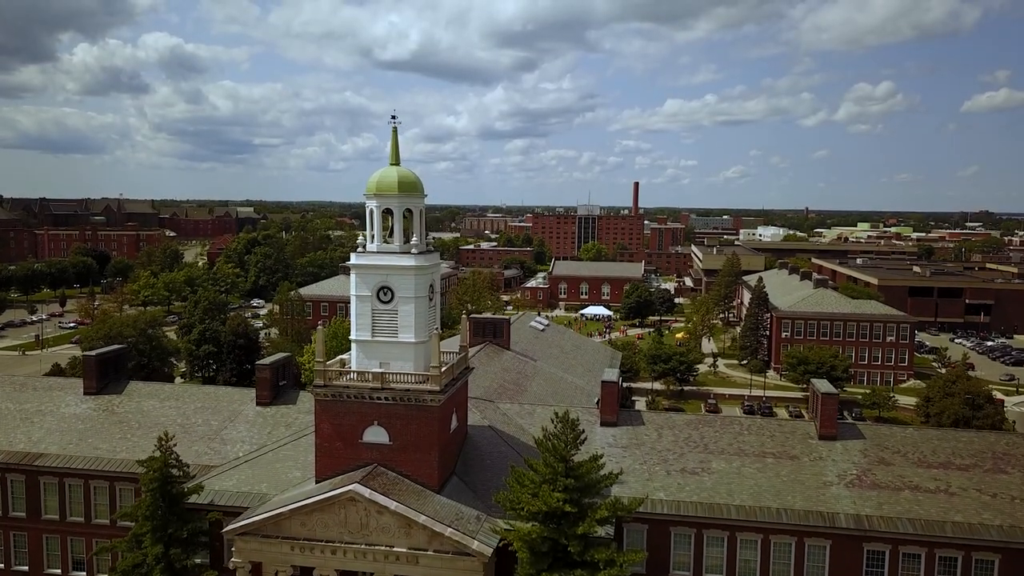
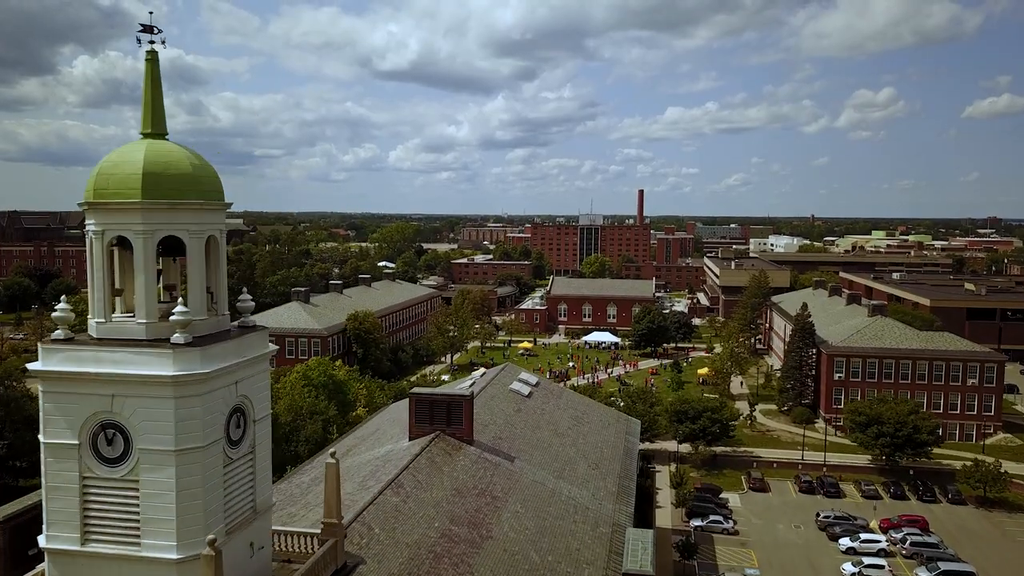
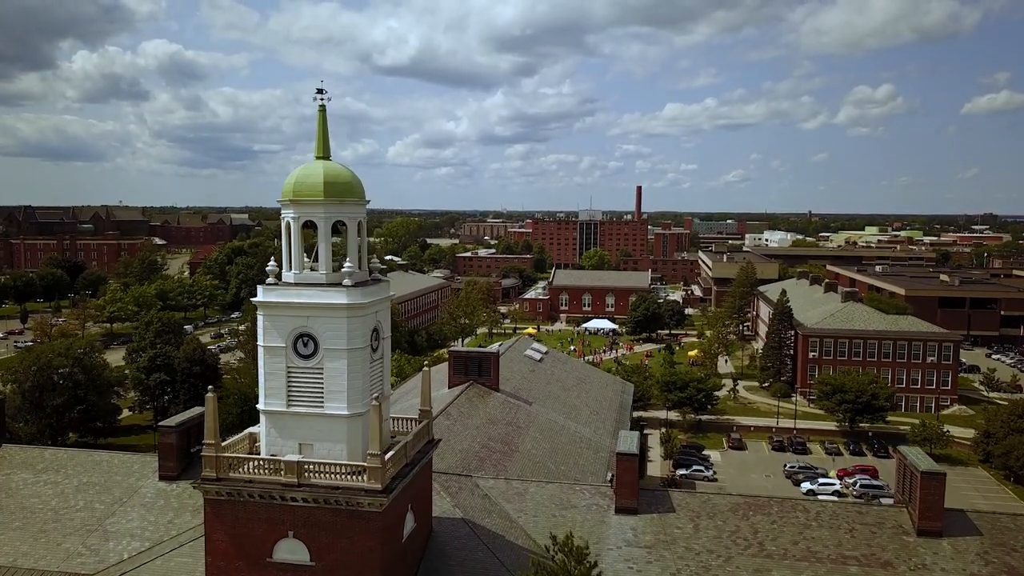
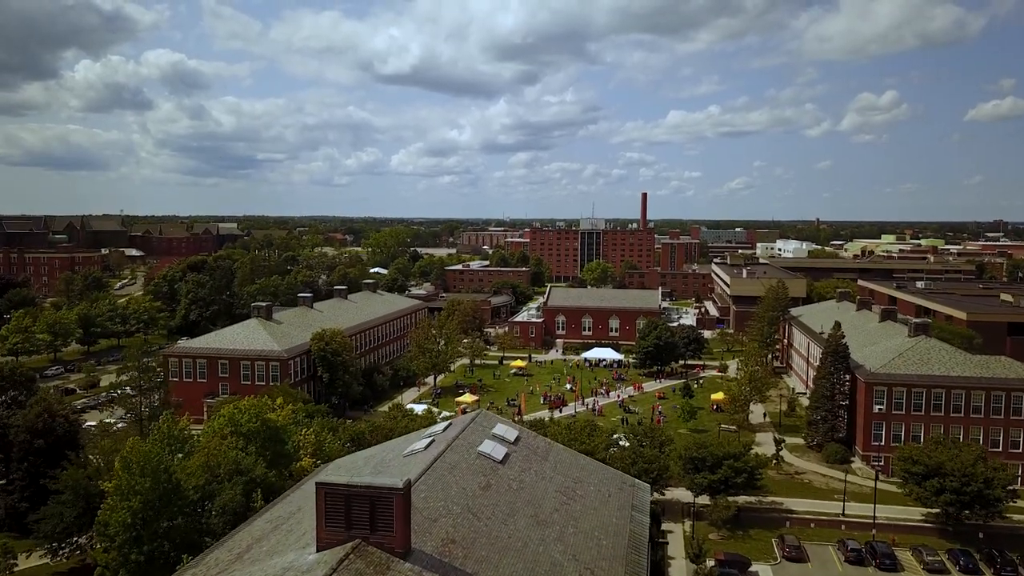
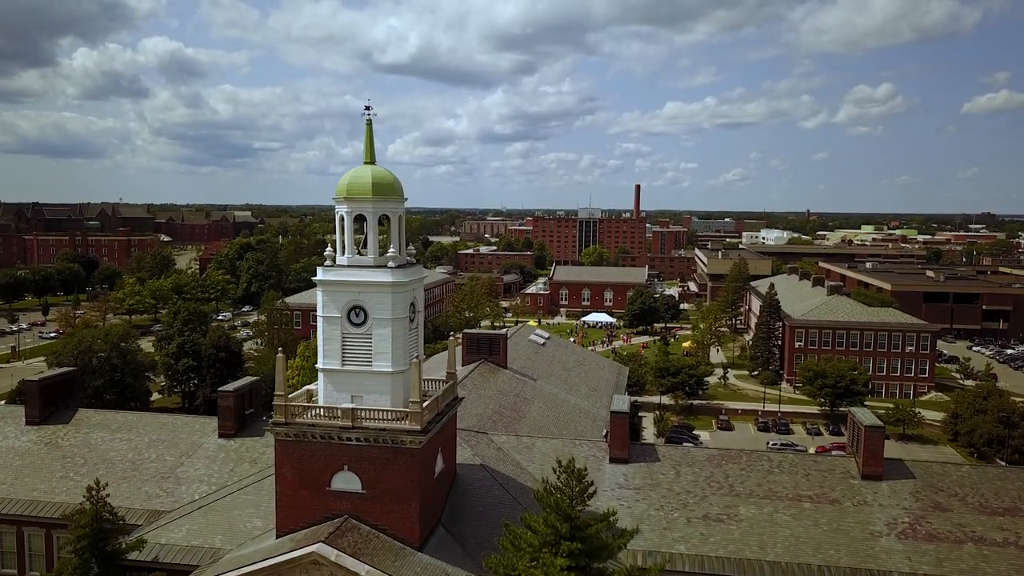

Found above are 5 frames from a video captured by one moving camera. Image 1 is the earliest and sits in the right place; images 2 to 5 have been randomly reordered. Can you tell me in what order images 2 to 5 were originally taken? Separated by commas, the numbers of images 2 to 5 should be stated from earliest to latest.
5, 3, 2, 4
